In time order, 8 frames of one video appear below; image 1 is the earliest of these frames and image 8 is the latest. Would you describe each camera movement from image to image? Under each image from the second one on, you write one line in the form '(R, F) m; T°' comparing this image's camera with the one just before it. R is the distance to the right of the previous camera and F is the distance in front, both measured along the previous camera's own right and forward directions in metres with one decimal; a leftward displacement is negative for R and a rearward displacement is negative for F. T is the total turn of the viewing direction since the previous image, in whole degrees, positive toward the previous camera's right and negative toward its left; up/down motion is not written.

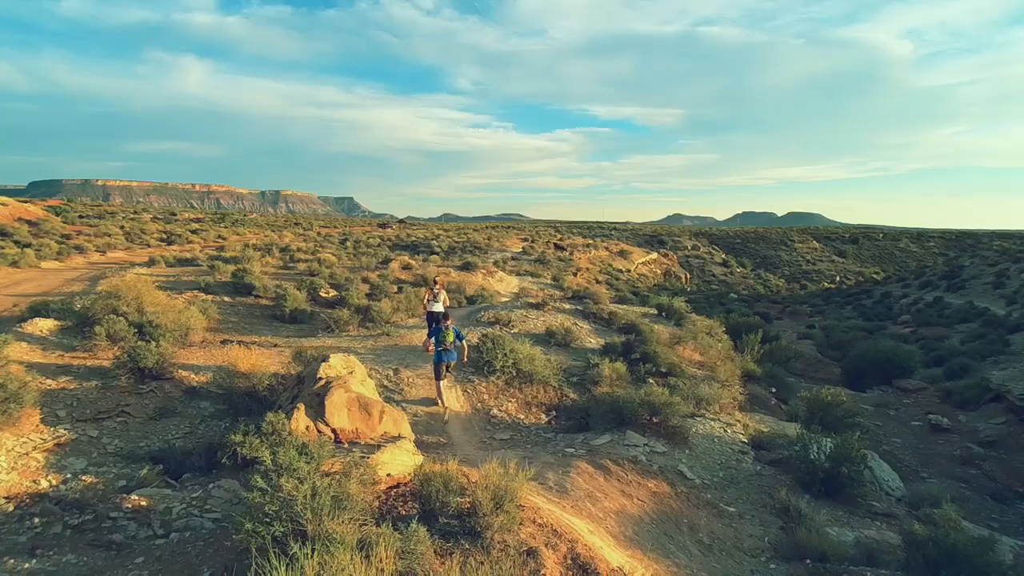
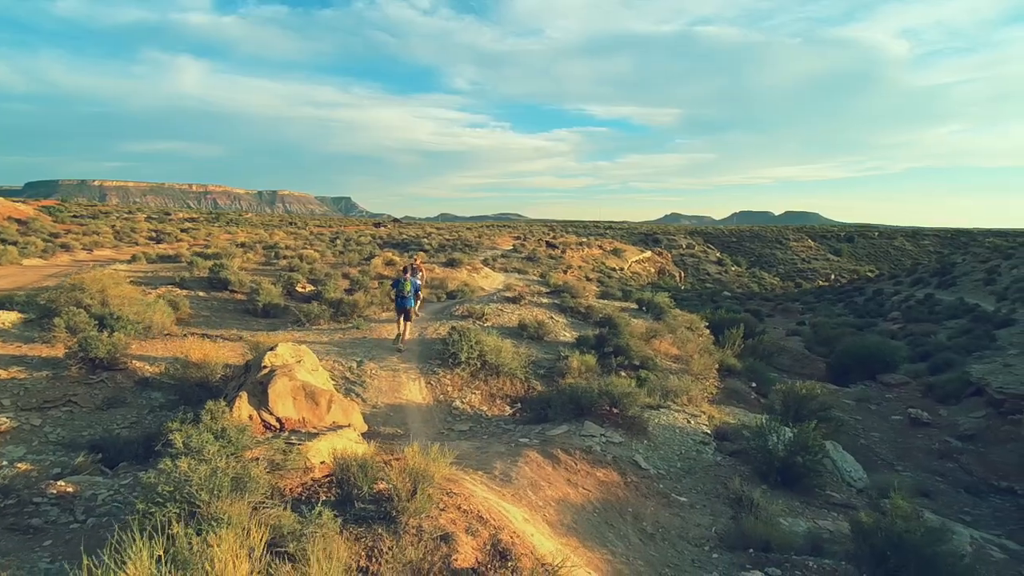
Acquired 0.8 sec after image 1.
(+0.6, +0.2) m; 0°
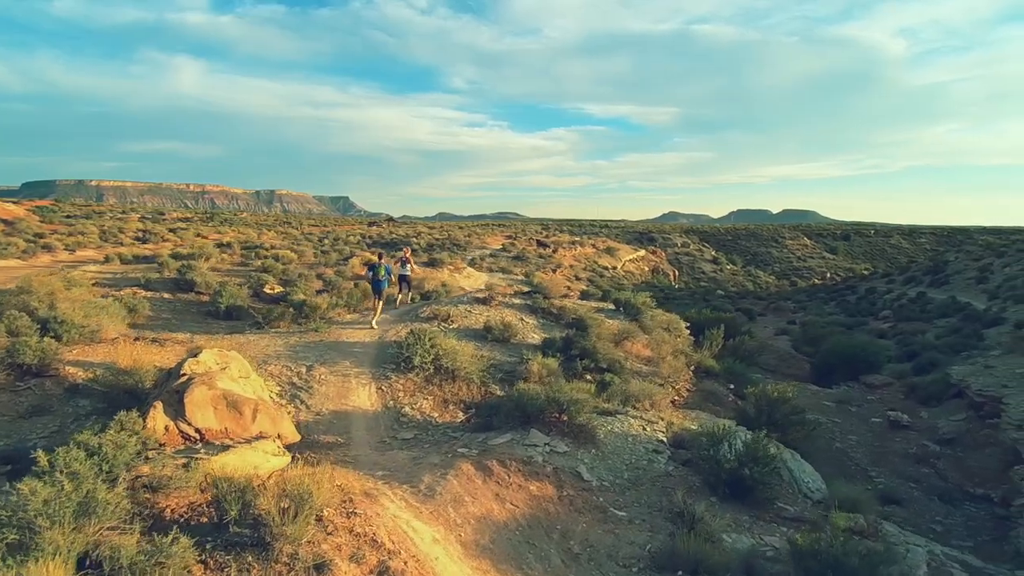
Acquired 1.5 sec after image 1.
(+0.8, +0.4) m; 0°
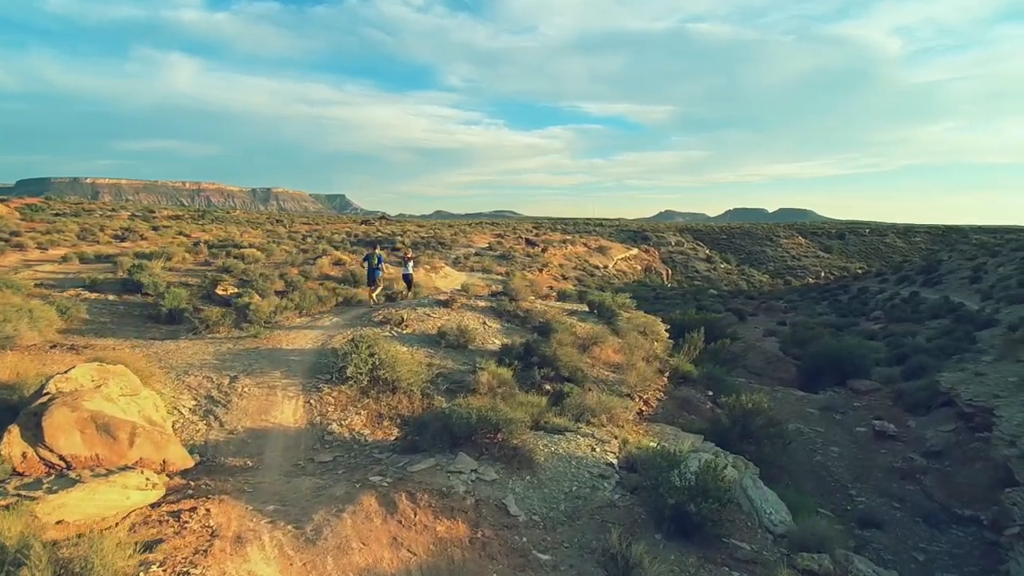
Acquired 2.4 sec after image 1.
(+0.9, +1.0) m; 0°
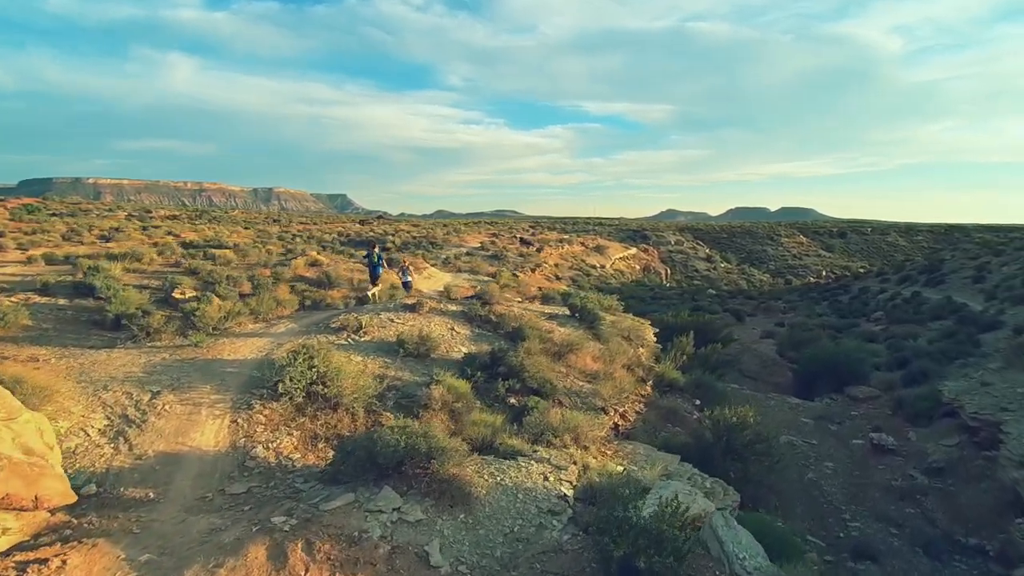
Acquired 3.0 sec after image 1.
(+0.7, +1.0) m; 0°
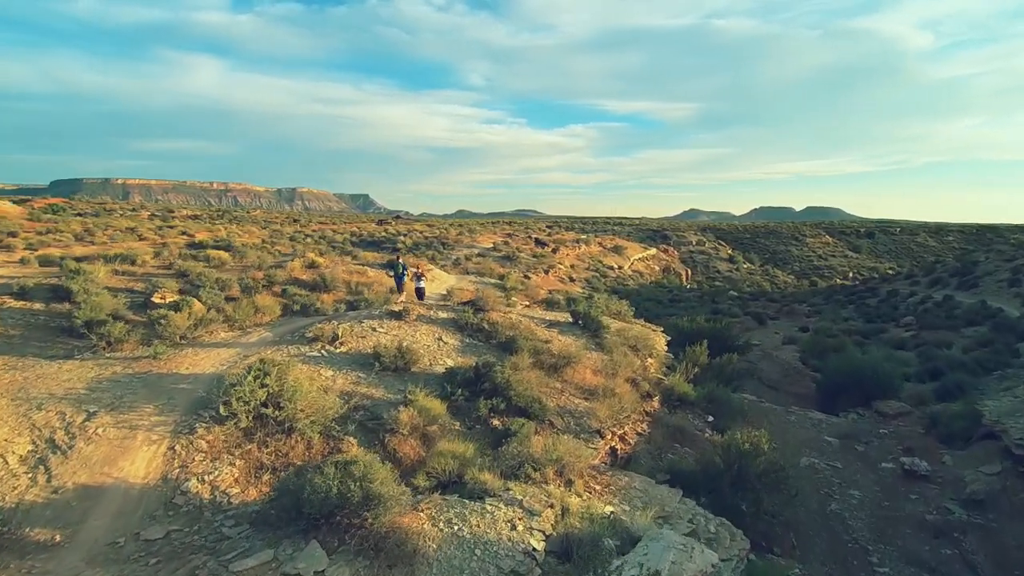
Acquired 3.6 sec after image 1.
(+0.6, +1.1) m; -2°
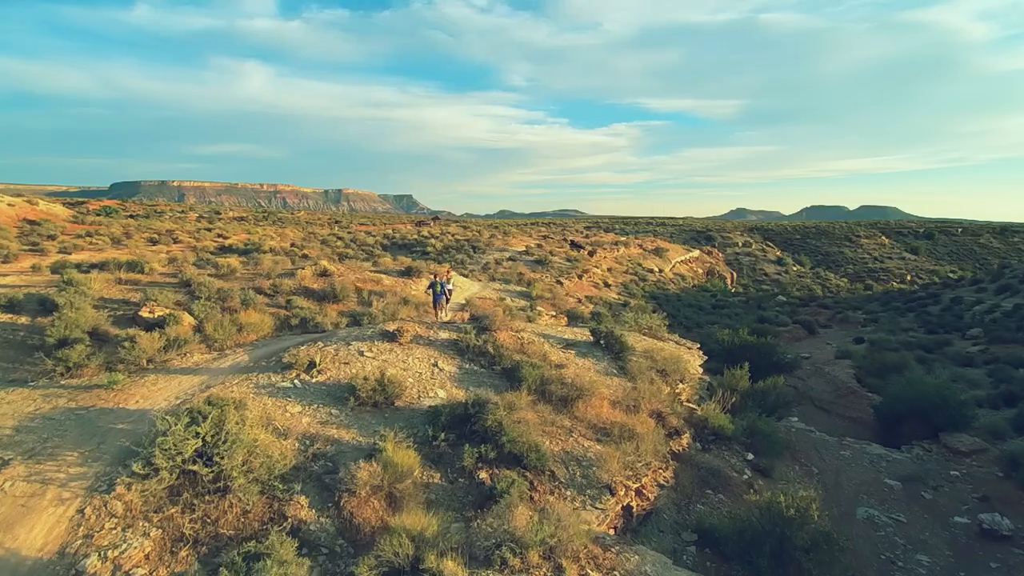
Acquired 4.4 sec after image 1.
(+0.7, +1.6) m; -4°
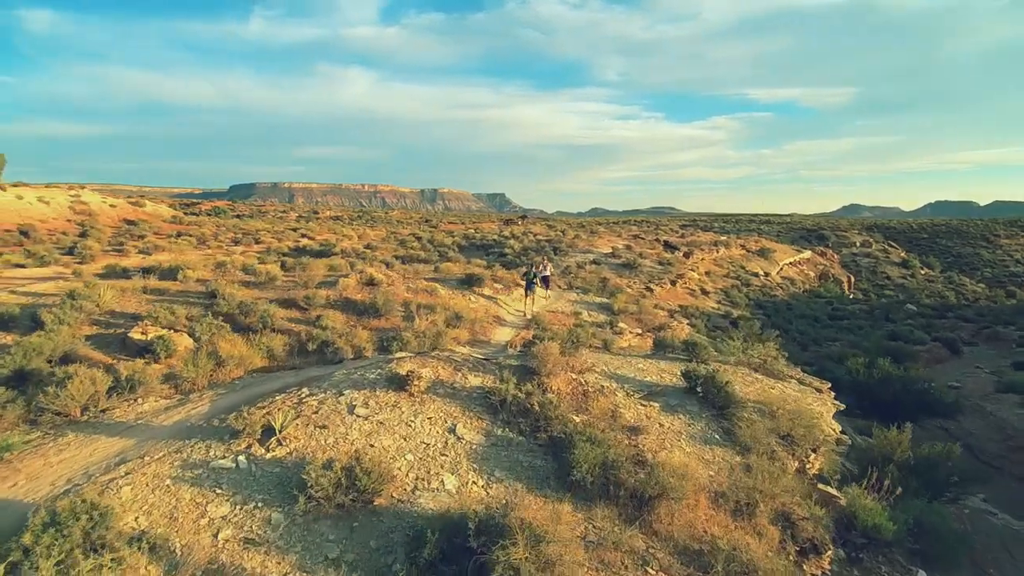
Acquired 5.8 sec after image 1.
(+0.5, +3.5) m; -8°
